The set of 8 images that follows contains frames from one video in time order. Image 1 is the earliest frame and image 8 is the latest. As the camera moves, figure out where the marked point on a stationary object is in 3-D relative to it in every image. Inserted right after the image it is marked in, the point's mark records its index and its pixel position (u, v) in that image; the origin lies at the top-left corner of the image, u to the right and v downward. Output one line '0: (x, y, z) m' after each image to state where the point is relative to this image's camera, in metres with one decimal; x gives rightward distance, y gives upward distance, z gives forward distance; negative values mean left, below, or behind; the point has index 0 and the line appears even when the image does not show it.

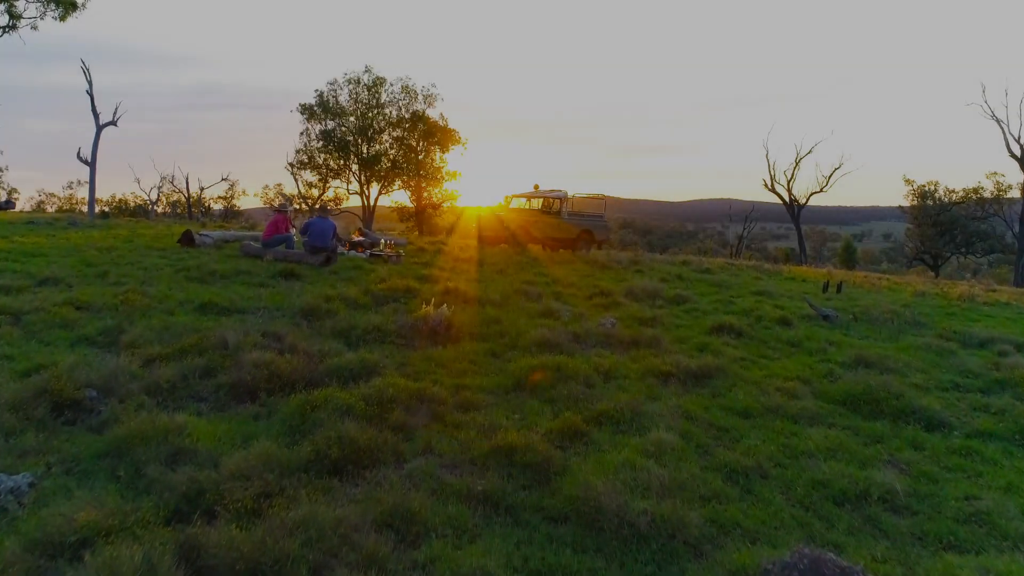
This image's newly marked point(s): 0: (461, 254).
0: (-0.8, +0.6, +18.5) m
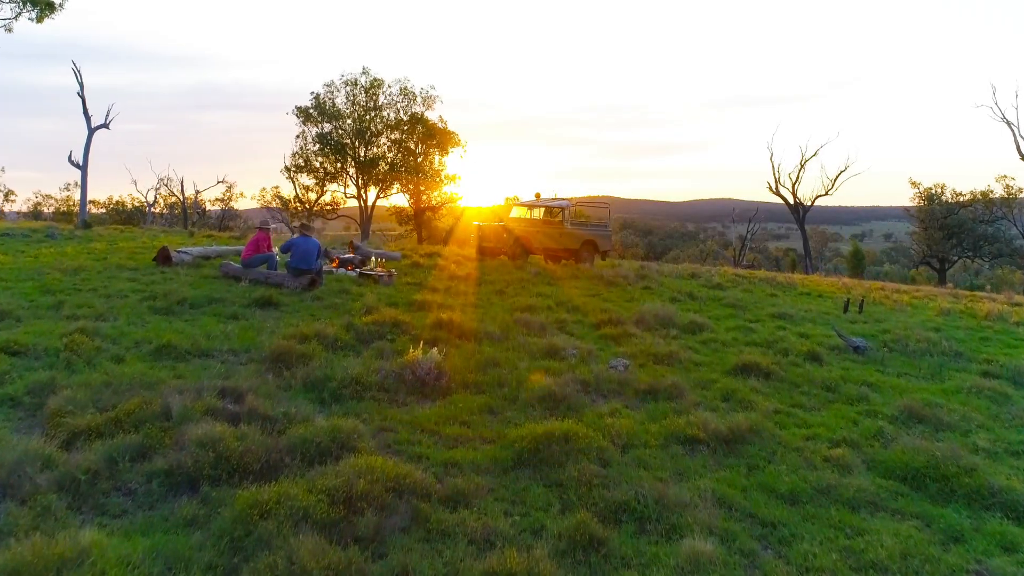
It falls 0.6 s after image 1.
0: (-0.8, +0.3, +17.5) m
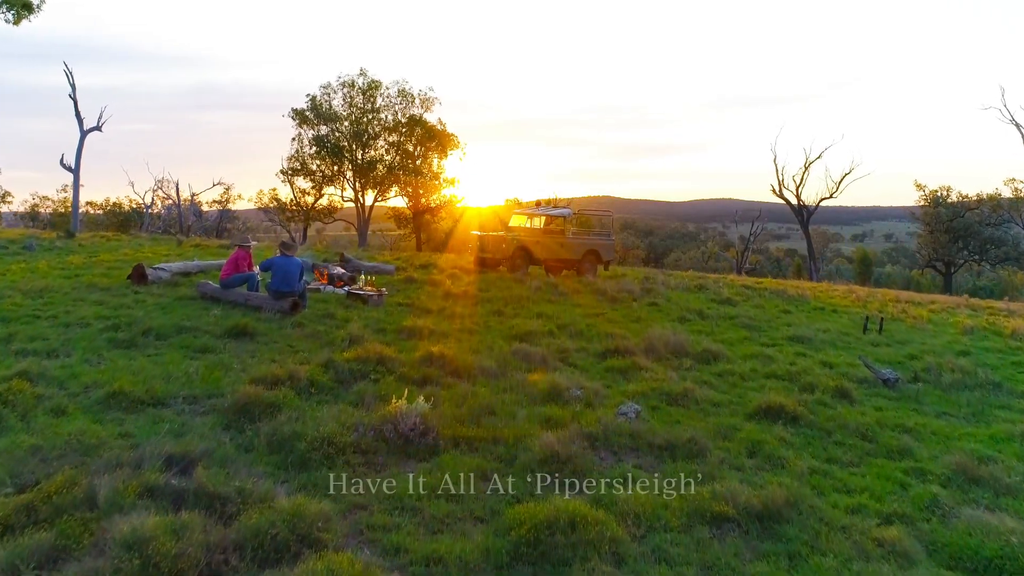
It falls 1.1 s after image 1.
0: (-0.8, +0.1, +16.6) m
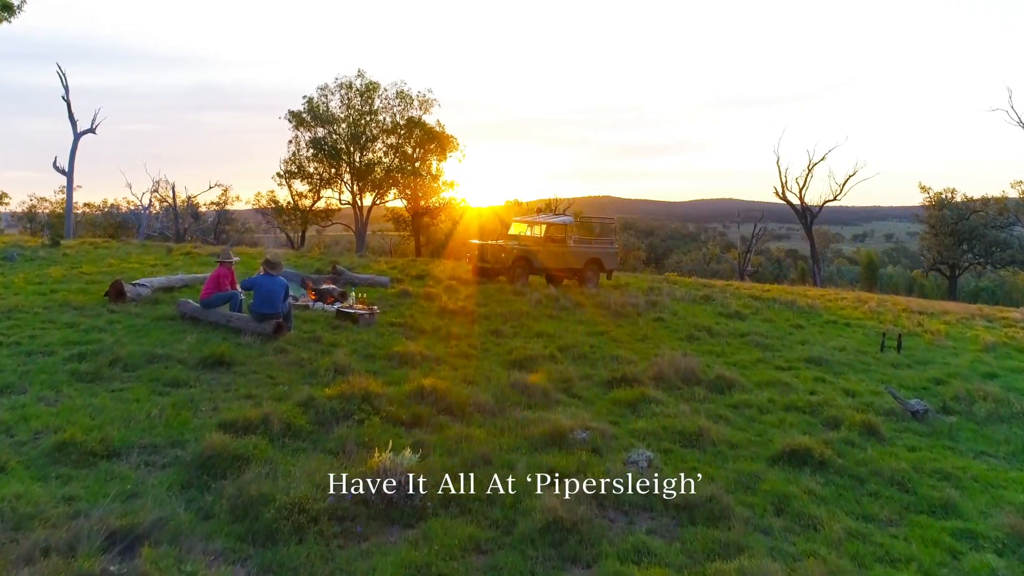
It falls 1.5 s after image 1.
0: (-0.8, -0.1, +15.9) m
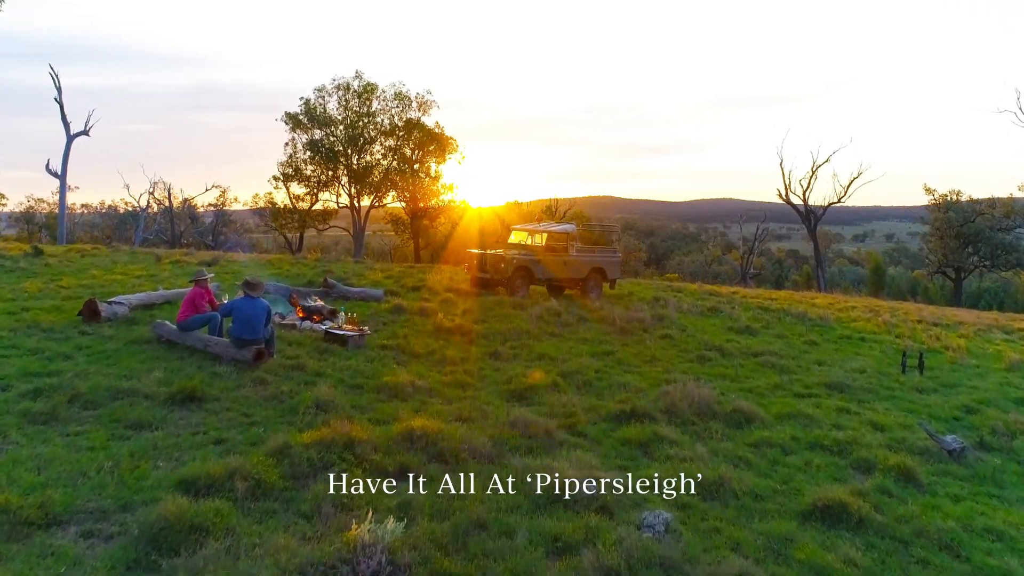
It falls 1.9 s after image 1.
0: (-0.8, -0.3, +15.1) m
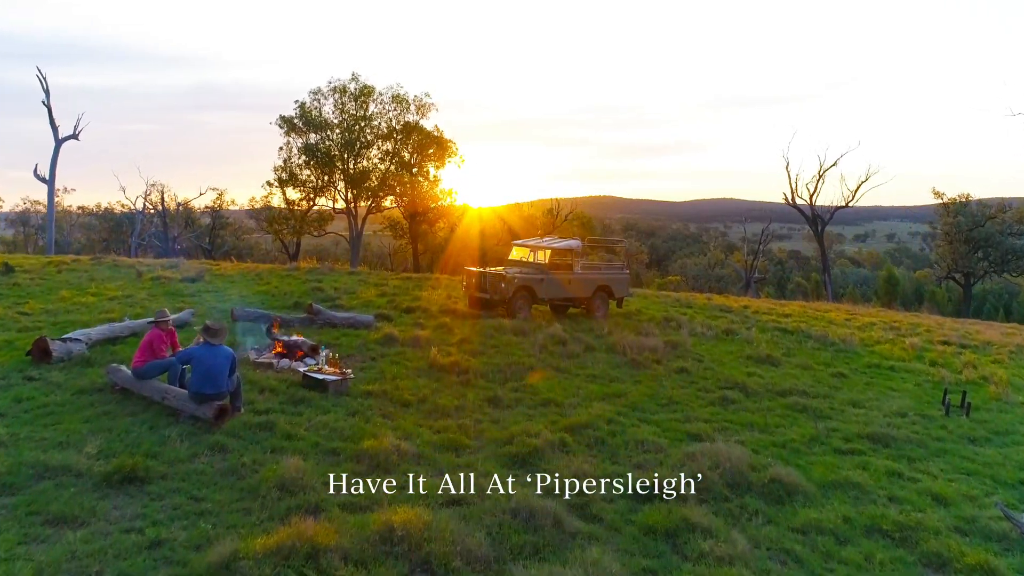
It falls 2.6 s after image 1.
0: (-0.8, -0.6, +13.9) m
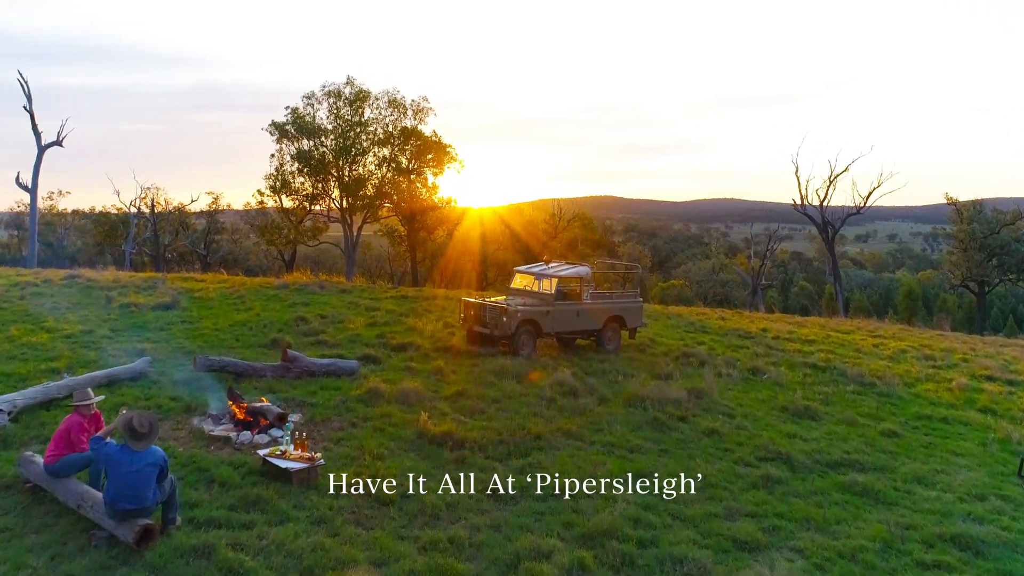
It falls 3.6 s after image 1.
0: (-0.8, -1.1, +12.1) m
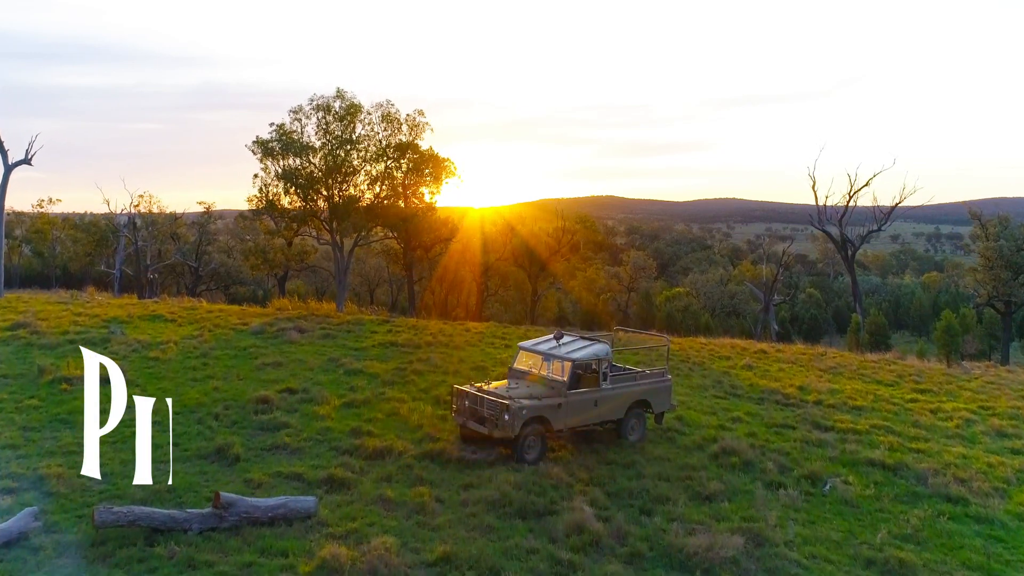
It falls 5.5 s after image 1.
0: (-0.7, -2.2, +9.1) m
